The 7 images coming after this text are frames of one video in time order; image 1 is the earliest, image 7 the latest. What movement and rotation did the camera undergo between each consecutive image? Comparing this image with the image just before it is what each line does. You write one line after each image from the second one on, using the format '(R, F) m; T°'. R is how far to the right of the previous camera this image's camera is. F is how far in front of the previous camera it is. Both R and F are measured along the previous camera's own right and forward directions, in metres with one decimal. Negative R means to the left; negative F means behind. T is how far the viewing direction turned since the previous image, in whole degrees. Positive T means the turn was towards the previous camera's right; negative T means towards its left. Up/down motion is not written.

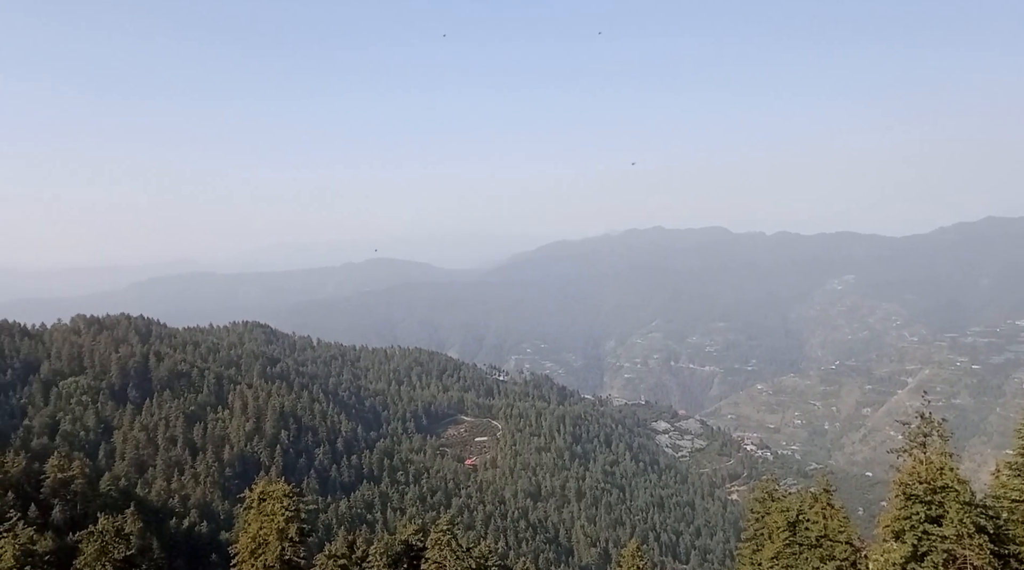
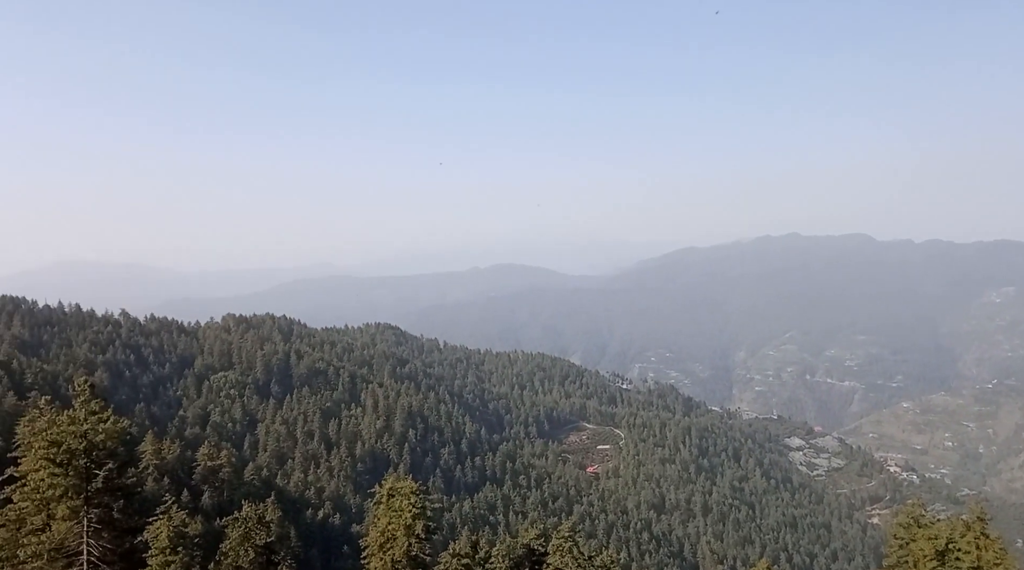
(-0.7, 0.0) m; -8°
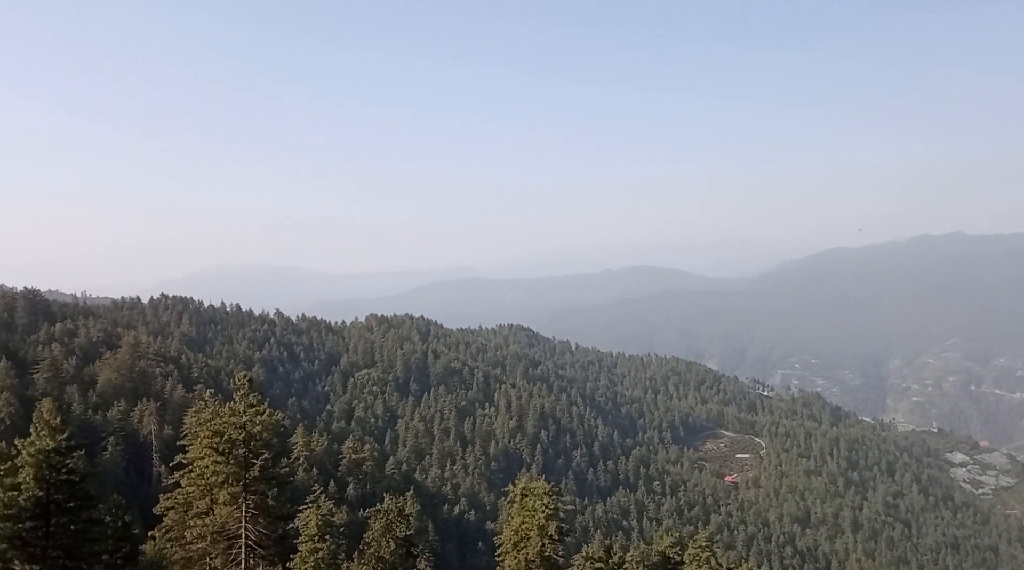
(-0.1, -1.3) m; -8°
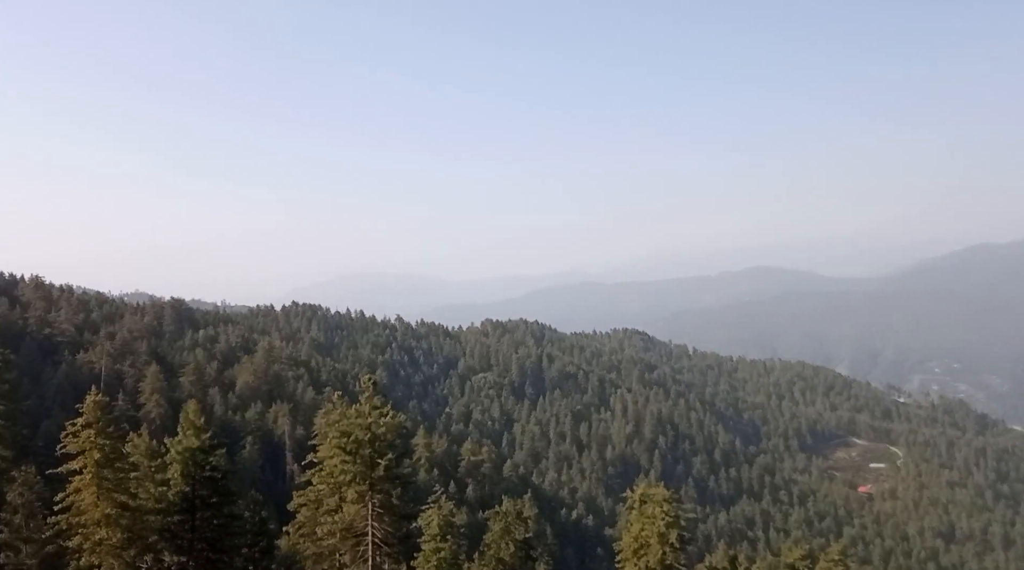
(0.0, -1.1) m; -7°
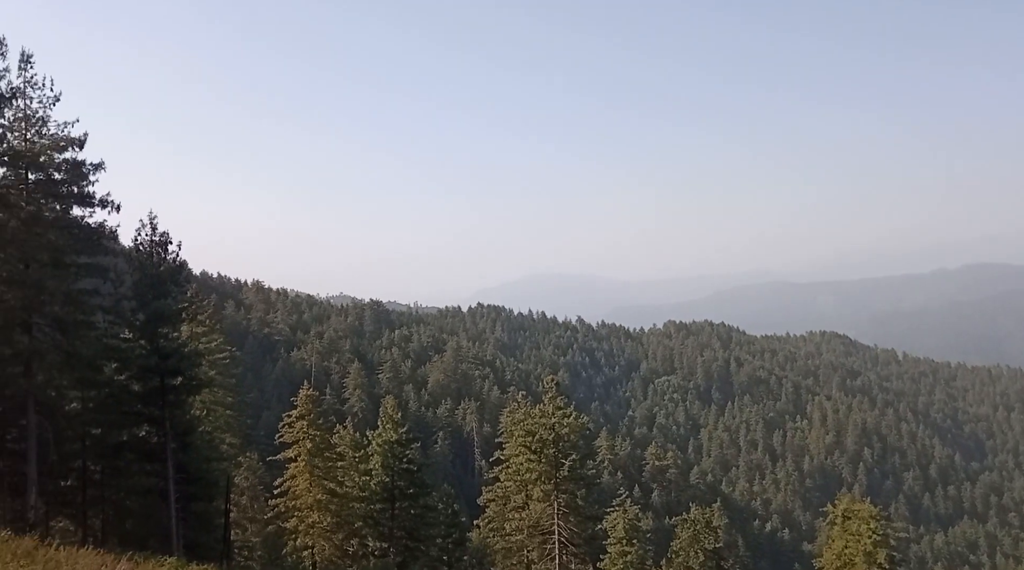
(+0.2, -1.7) m; -11°
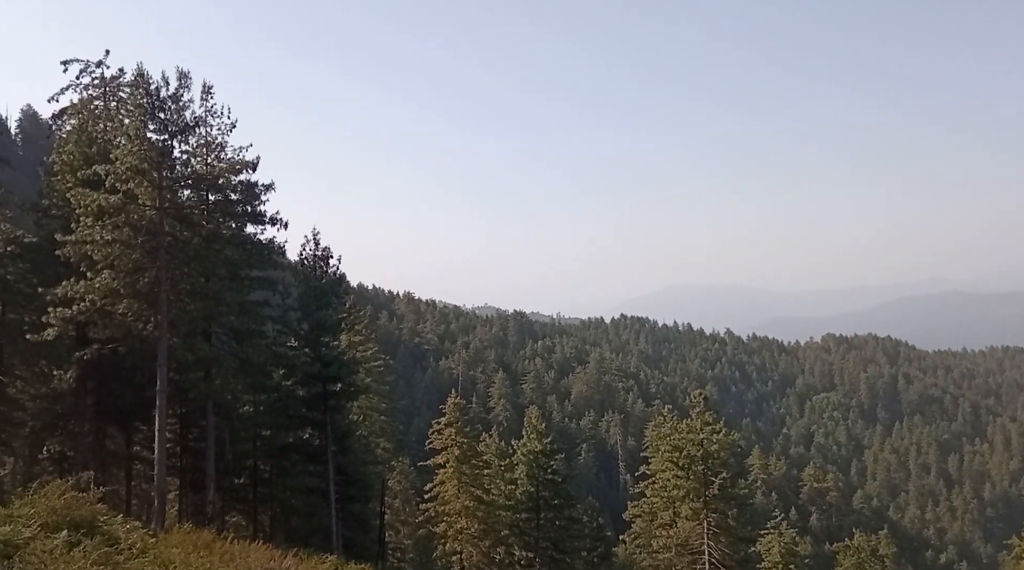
(0.0, -1.0) m; -8°
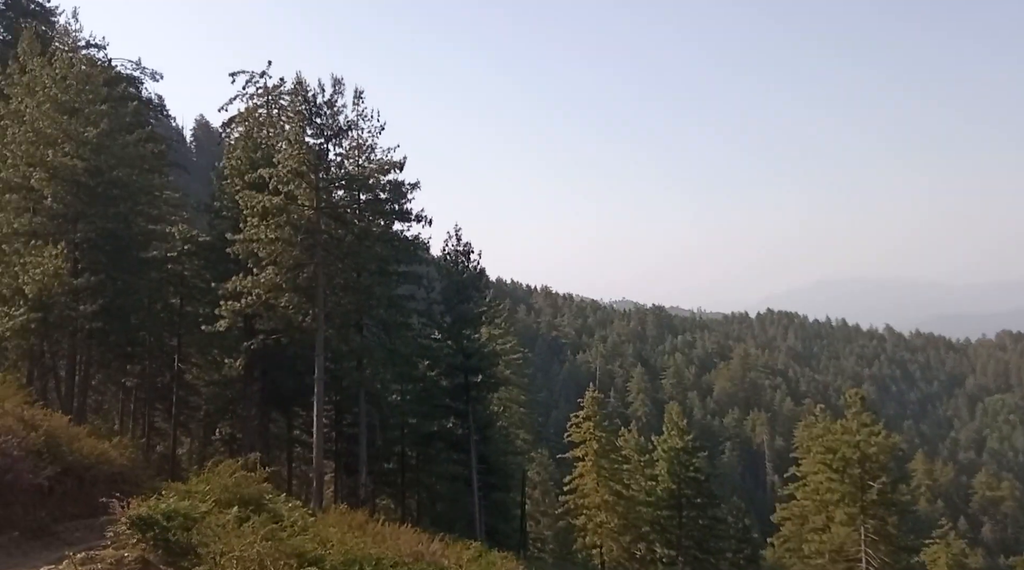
(+0.1, -0.9) m; -8°
